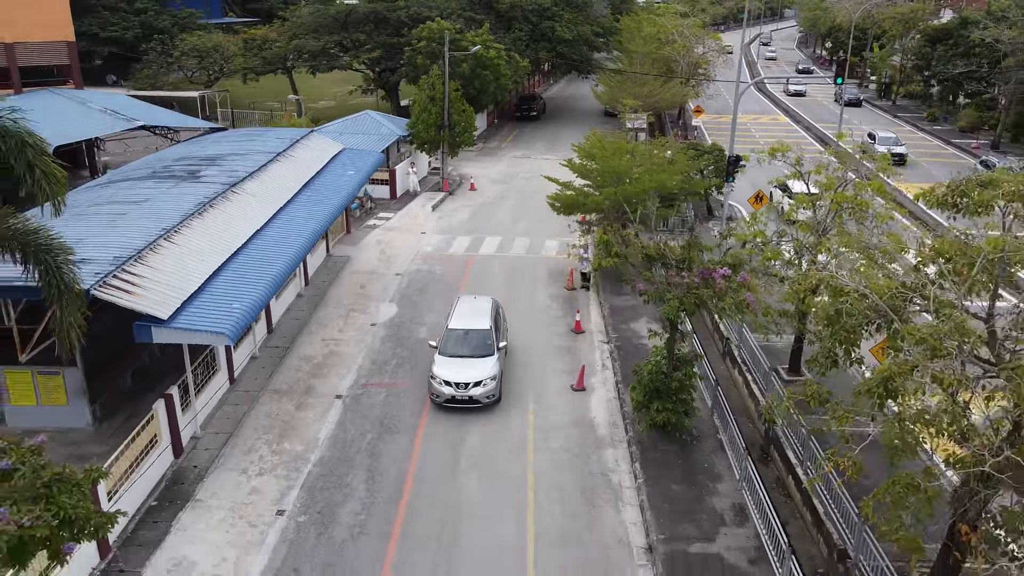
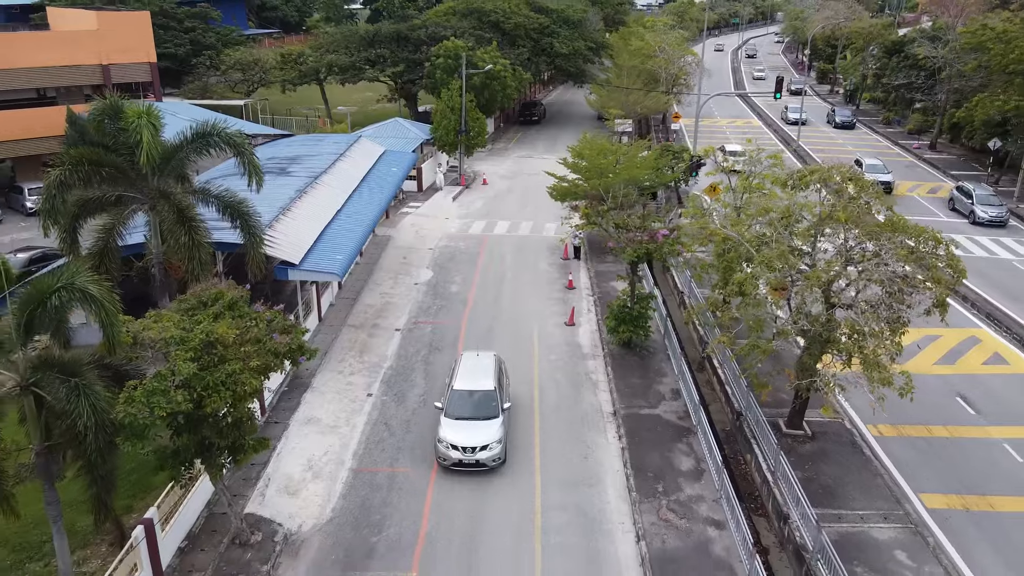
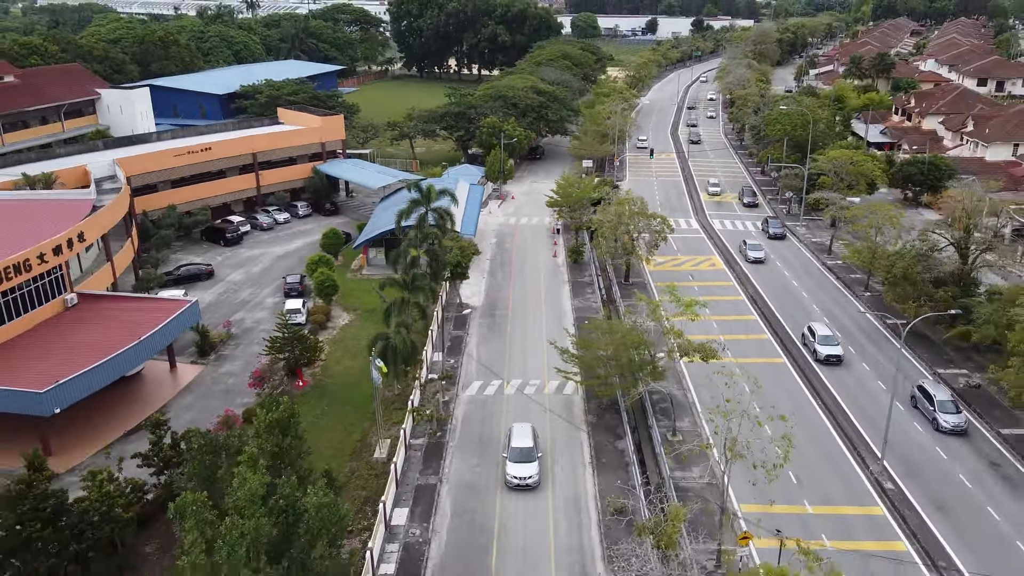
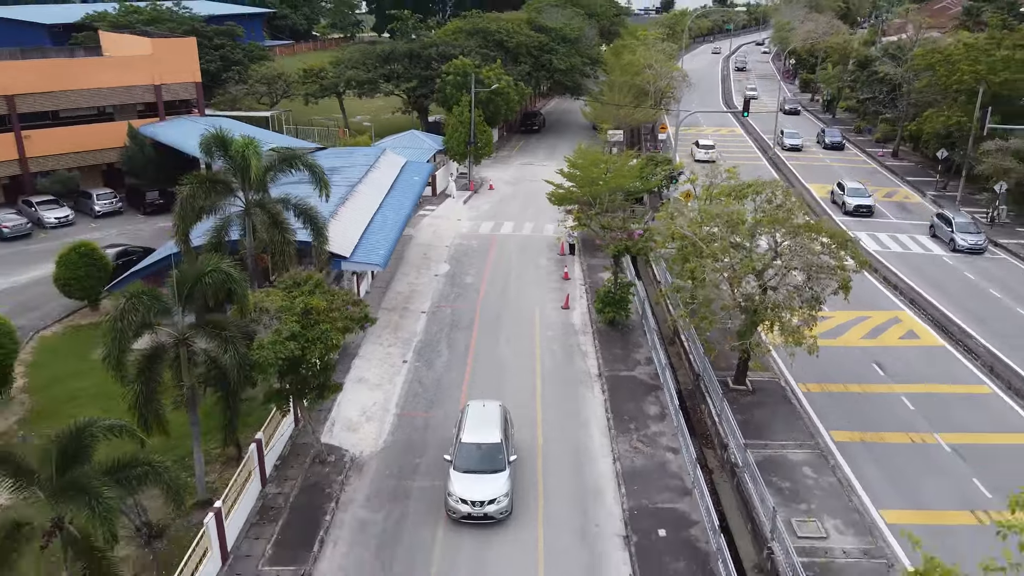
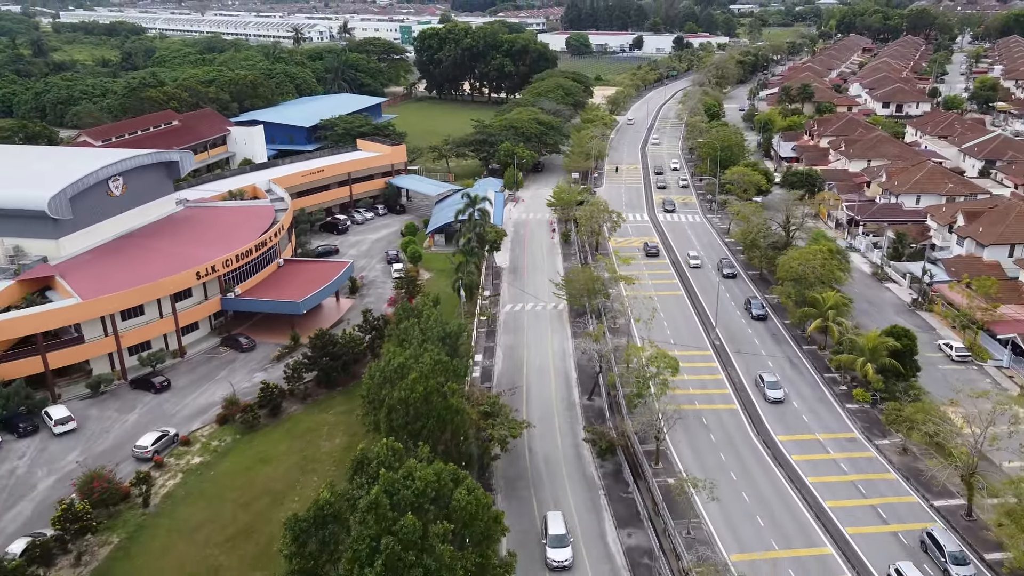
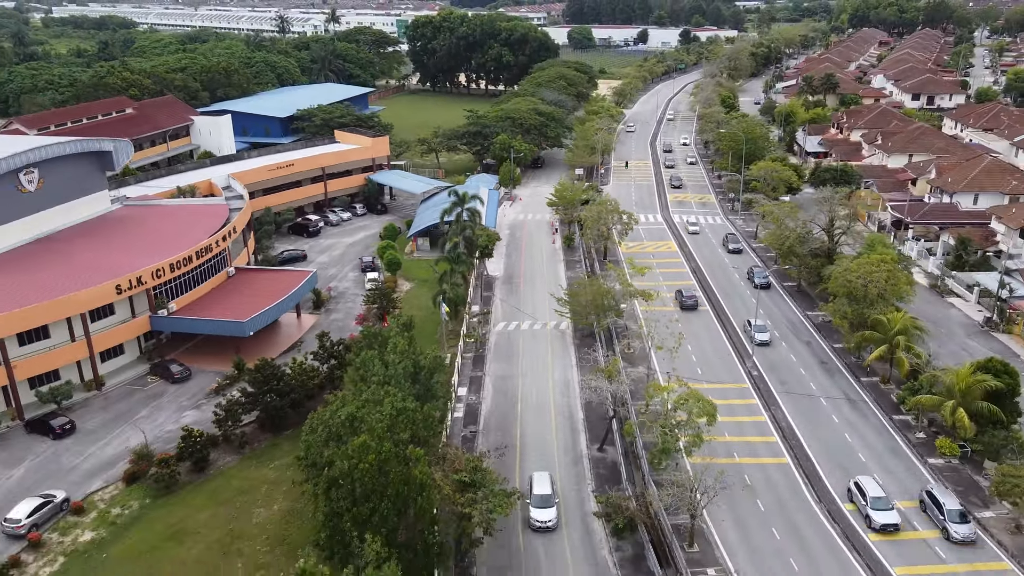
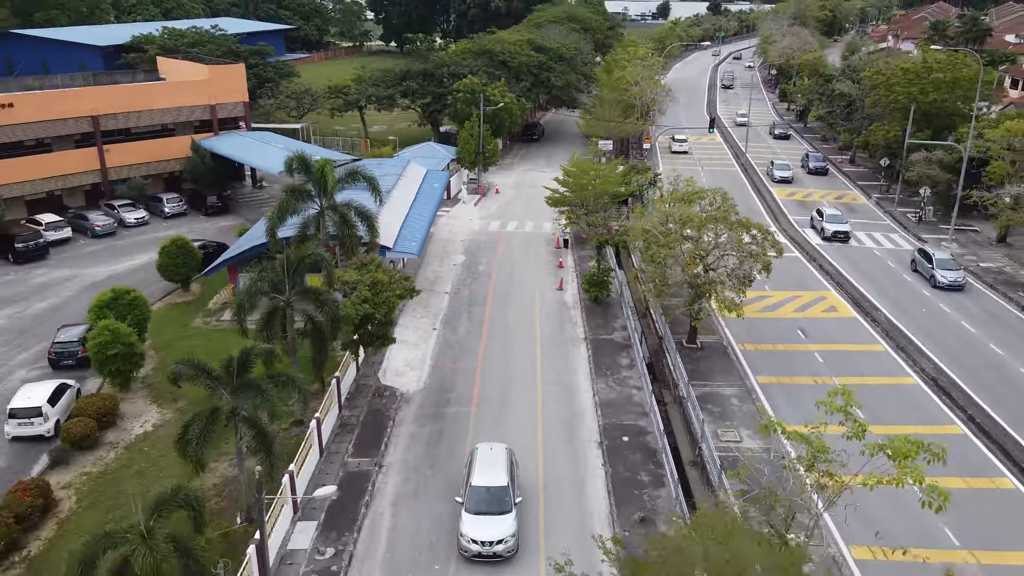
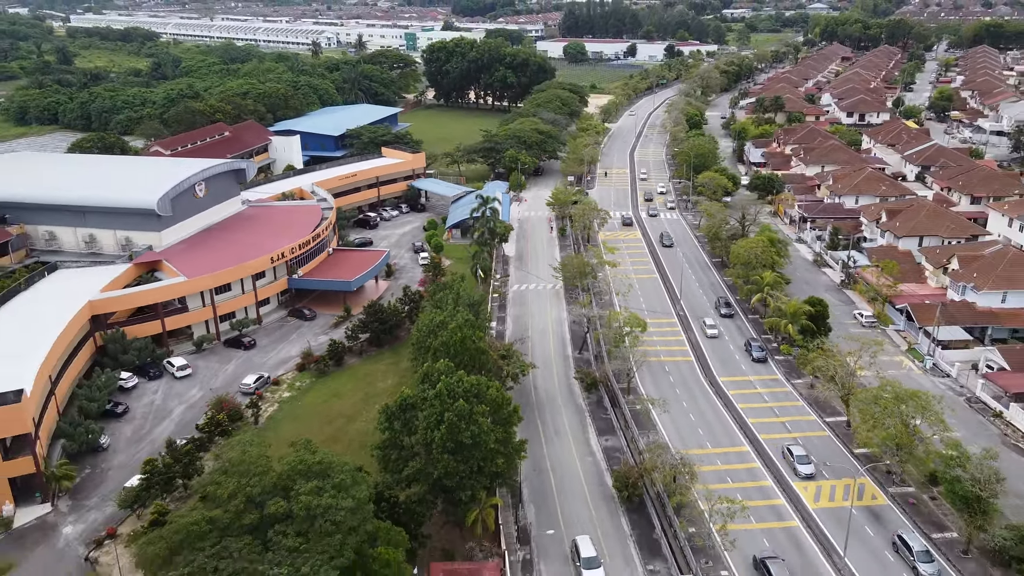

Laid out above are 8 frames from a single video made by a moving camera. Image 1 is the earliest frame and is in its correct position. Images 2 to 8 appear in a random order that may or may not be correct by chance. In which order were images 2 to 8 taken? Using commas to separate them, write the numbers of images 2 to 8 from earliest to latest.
2, 4, 7, 3, 6, 5, 8
